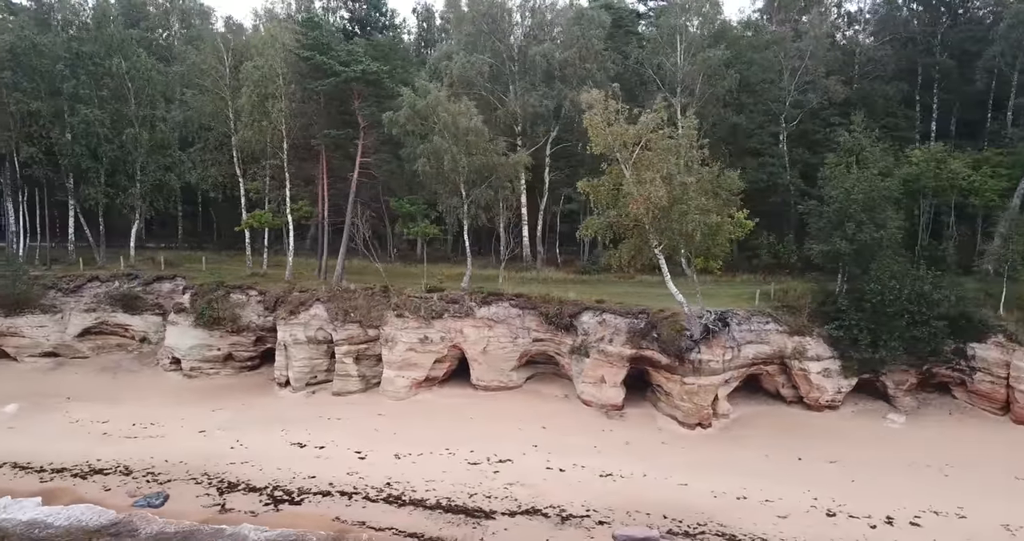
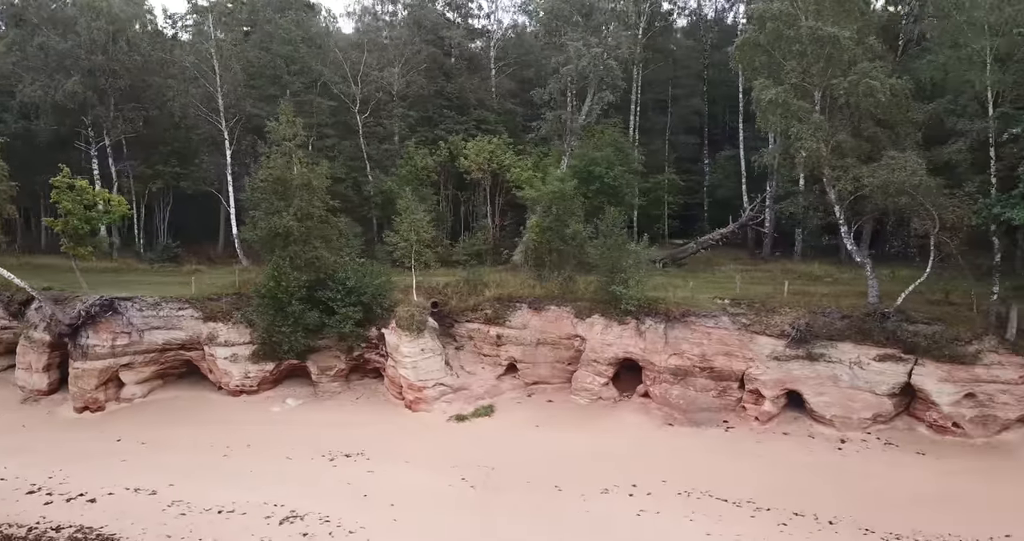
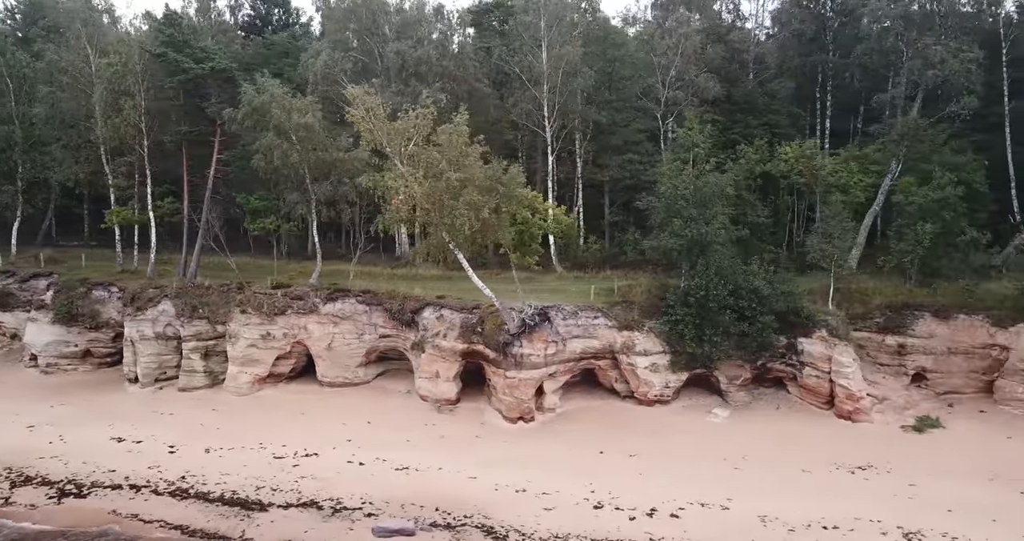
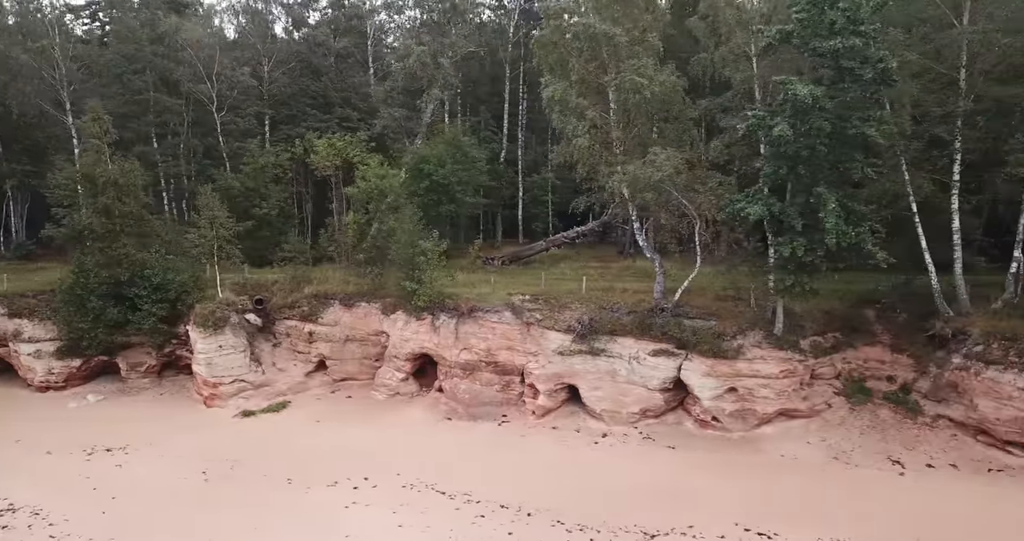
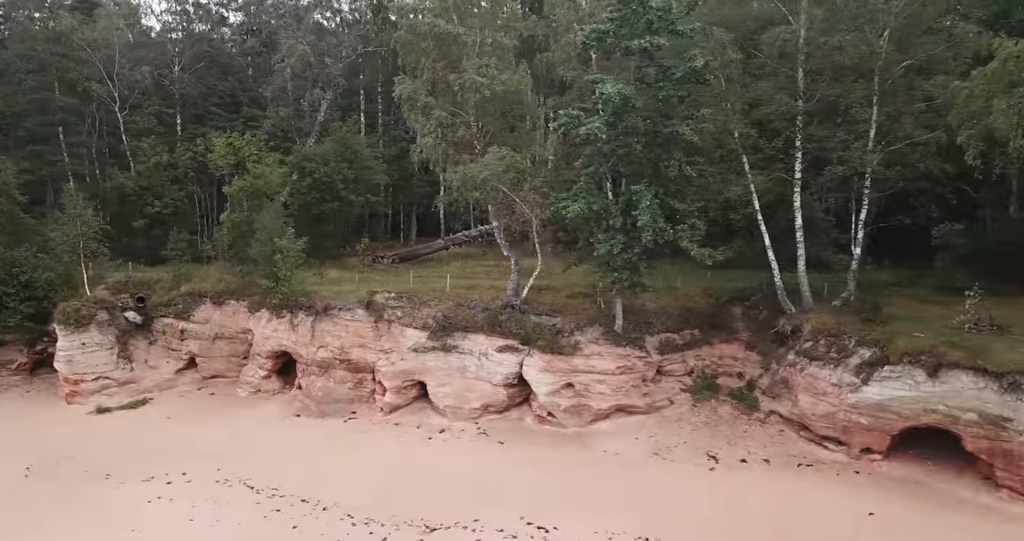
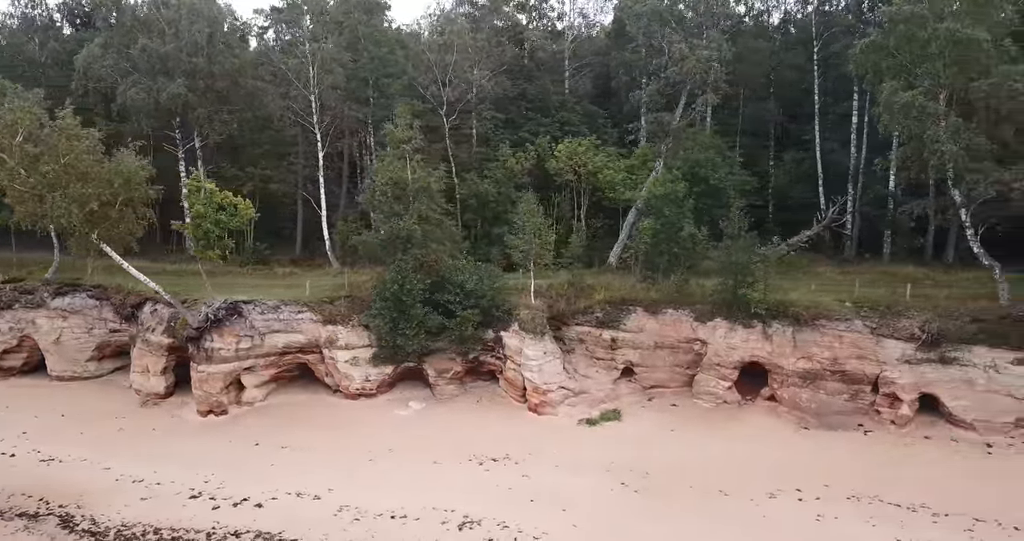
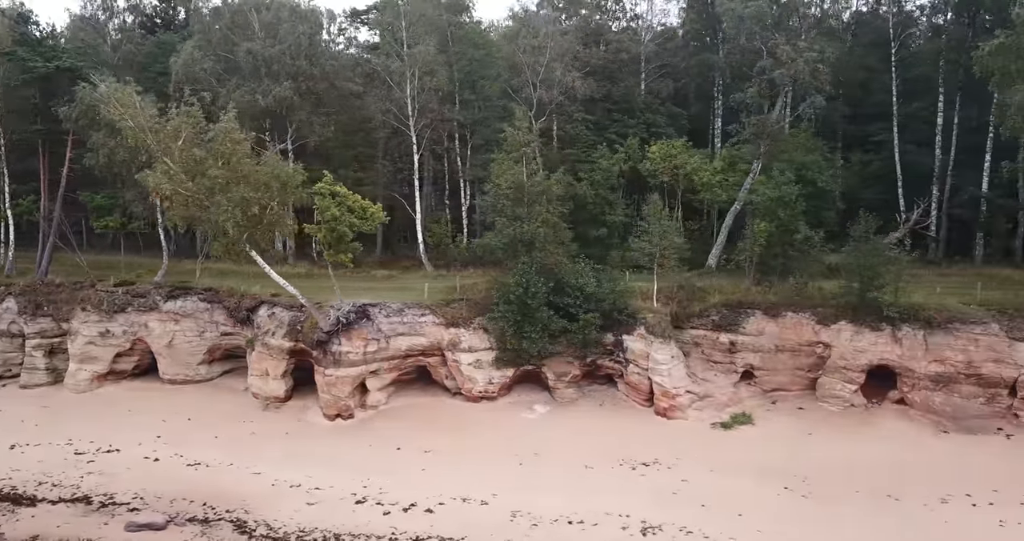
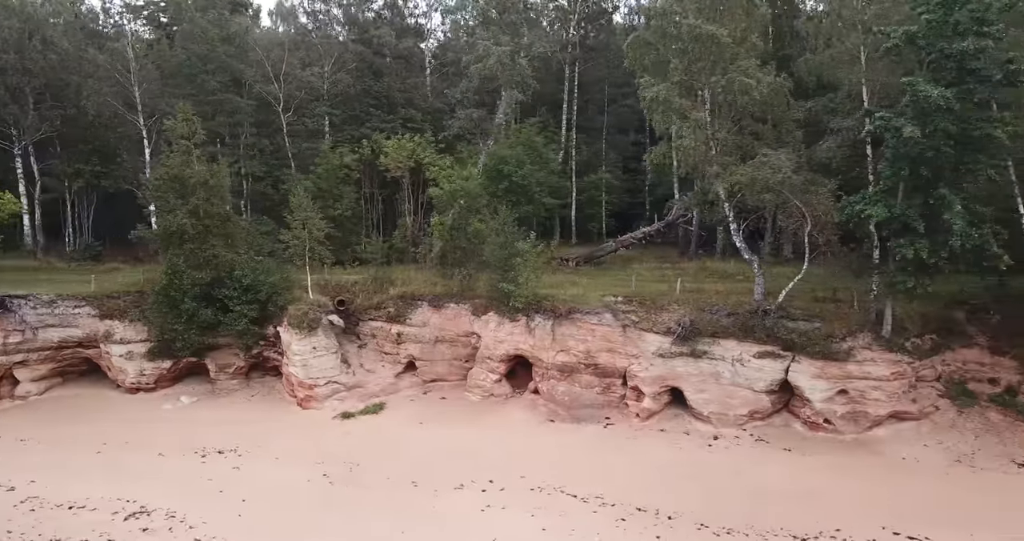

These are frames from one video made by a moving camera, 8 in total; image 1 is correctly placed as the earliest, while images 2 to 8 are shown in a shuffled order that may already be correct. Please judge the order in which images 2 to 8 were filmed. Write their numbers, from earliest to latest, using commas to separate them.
3, 7, 6, 2, 8, 4, 5
